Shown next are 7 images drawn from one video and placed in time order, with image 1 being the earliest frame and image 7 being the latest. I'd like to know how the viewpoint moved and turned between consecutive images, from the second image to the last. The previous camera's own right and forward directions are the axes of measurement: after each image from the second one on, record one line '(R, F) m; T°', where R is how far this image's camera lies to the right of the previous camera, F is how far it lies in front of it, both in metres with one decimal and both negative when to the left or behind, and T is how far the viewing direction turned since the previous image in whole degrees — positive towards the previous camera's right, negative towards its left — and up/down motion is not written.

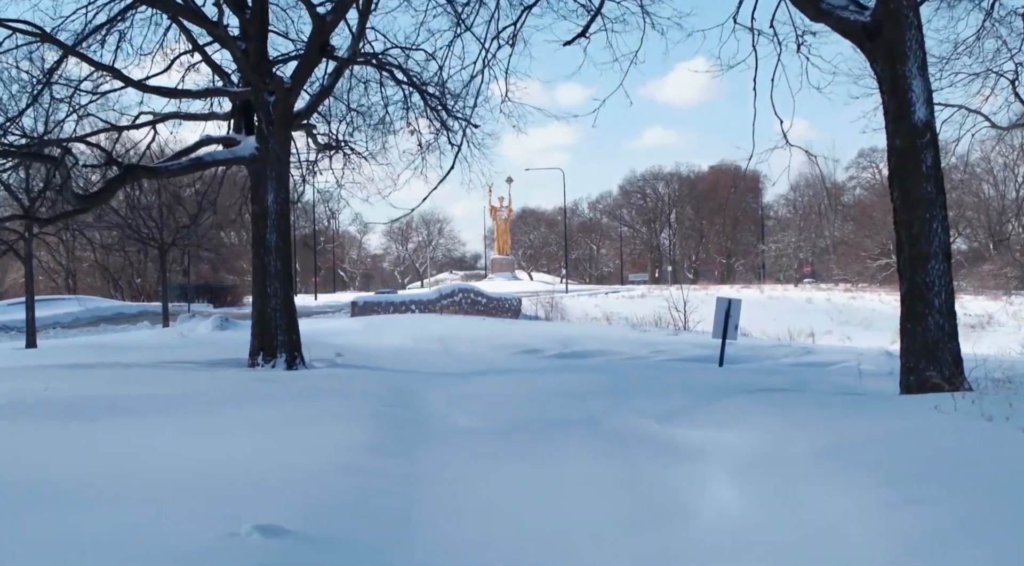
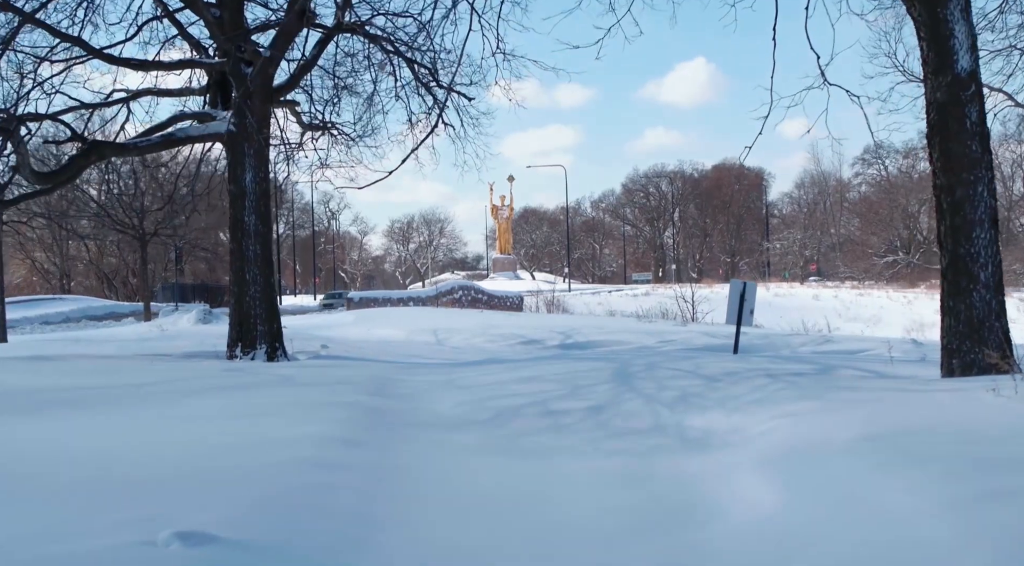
(+0.1, +1.0) m; 0°
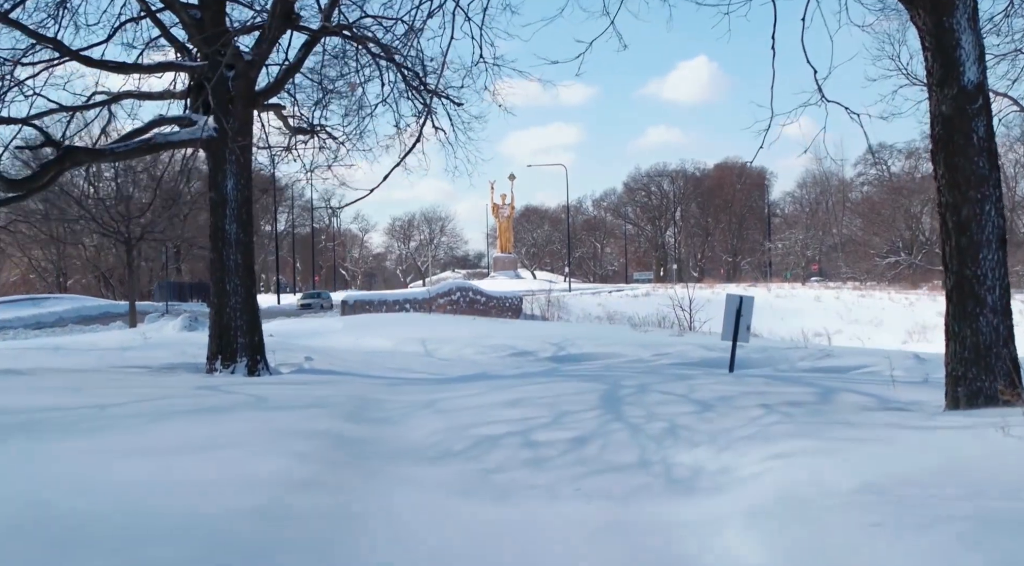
(+0.1, +0.4) m; 0°
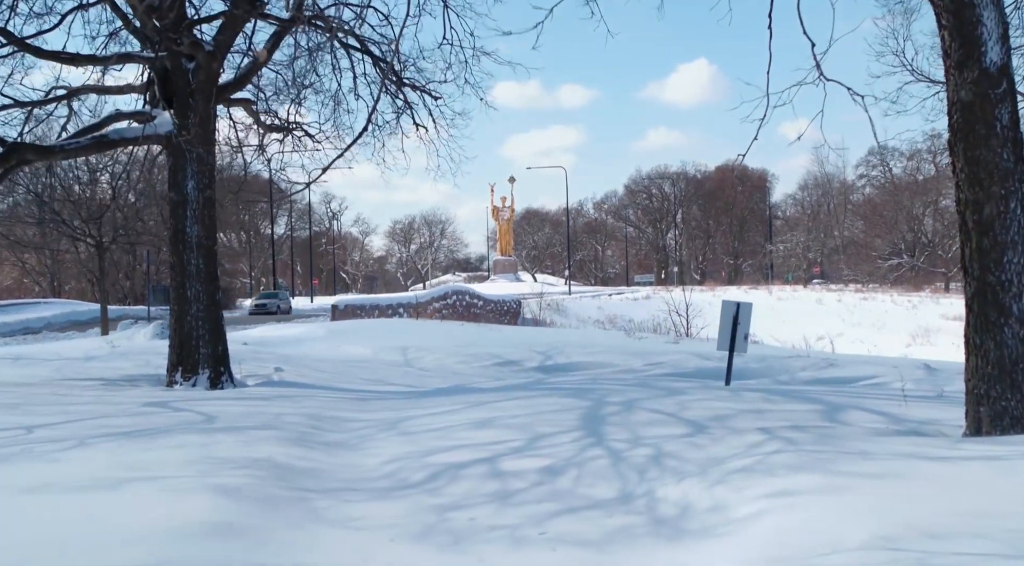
(+0.2, +0.8) m; 0°
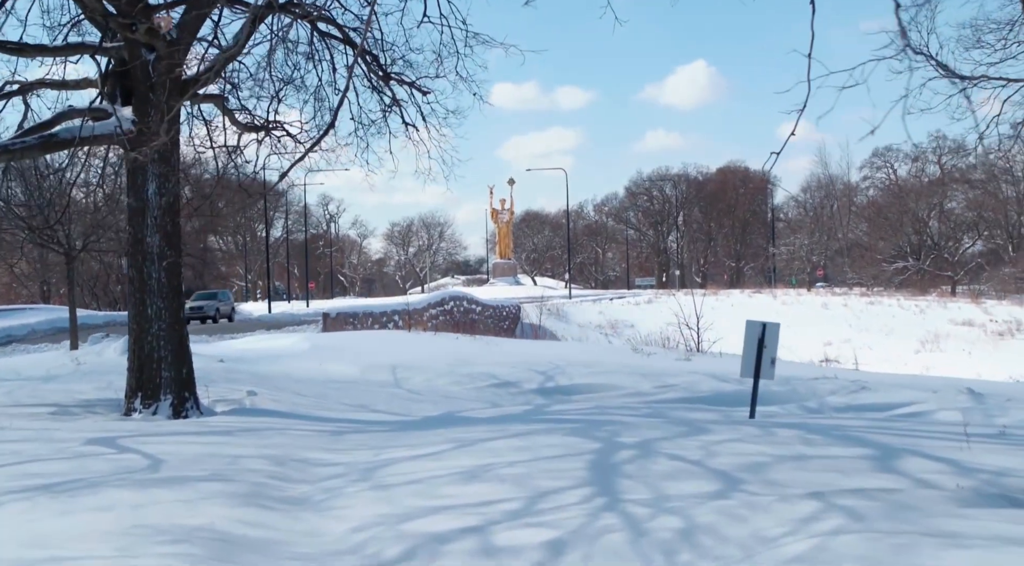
(0.0, +1.2) m; 0°
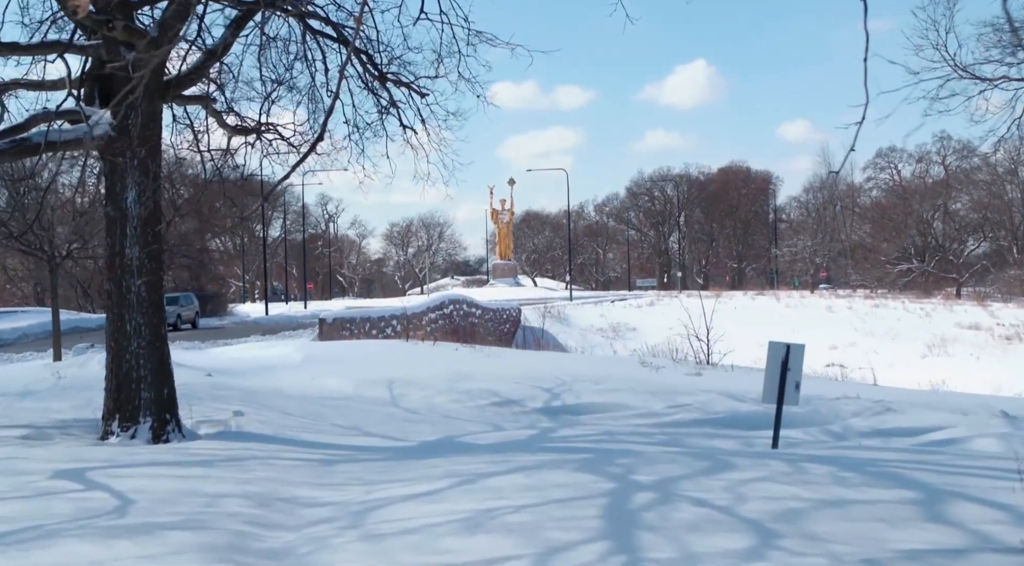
(0.0, +0.7) m; 0°
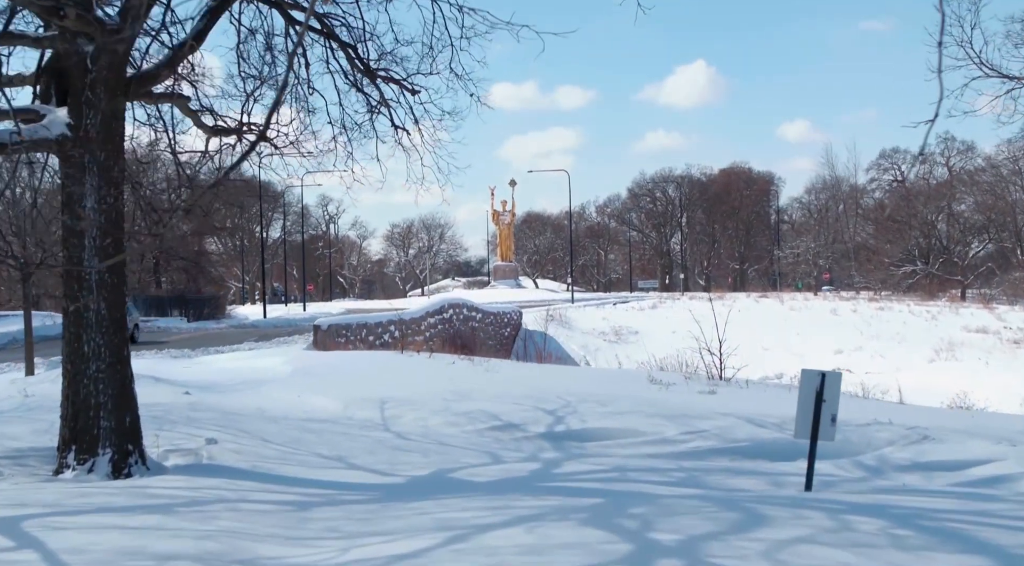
(0.0, +1.0) m; 0°
